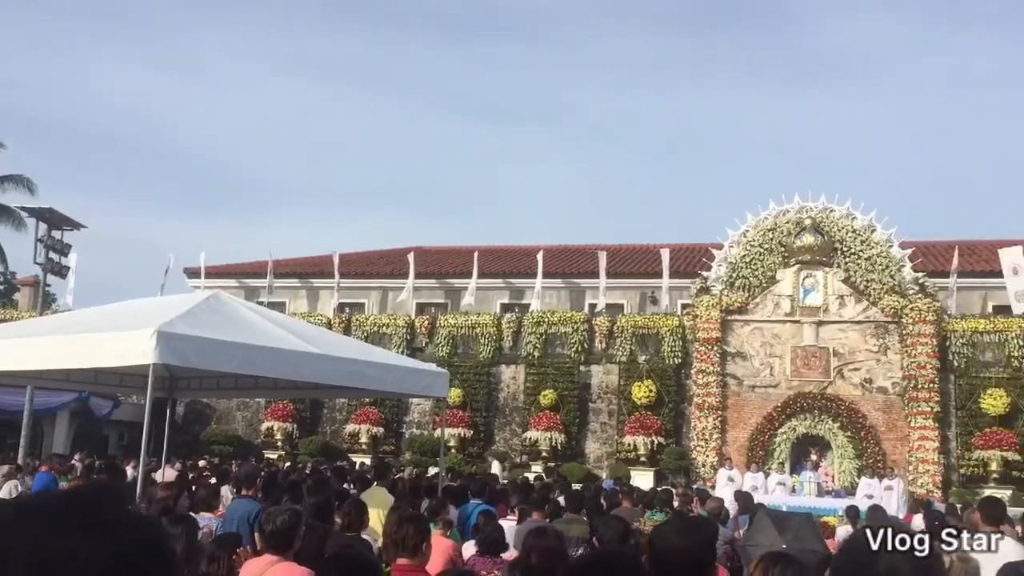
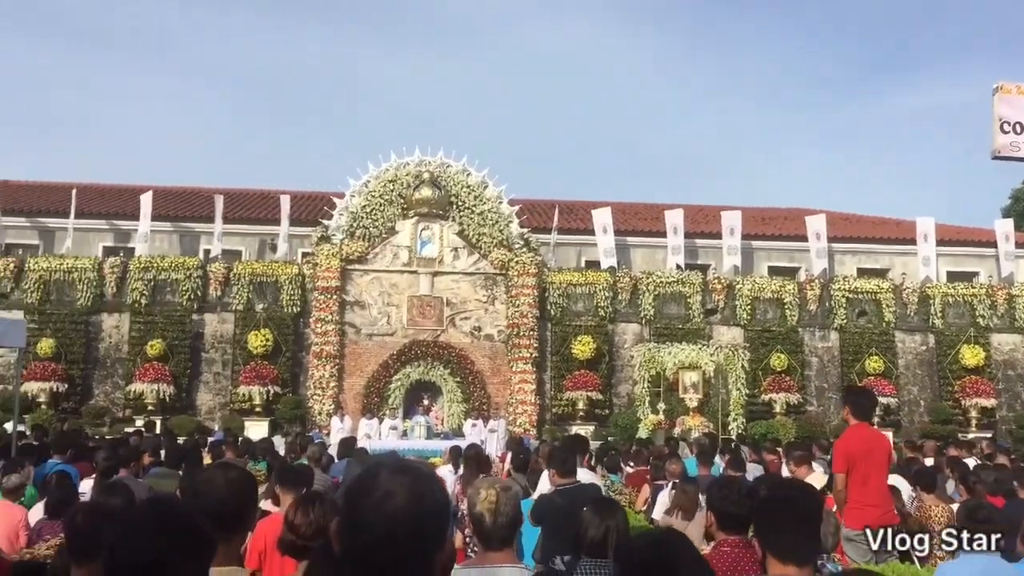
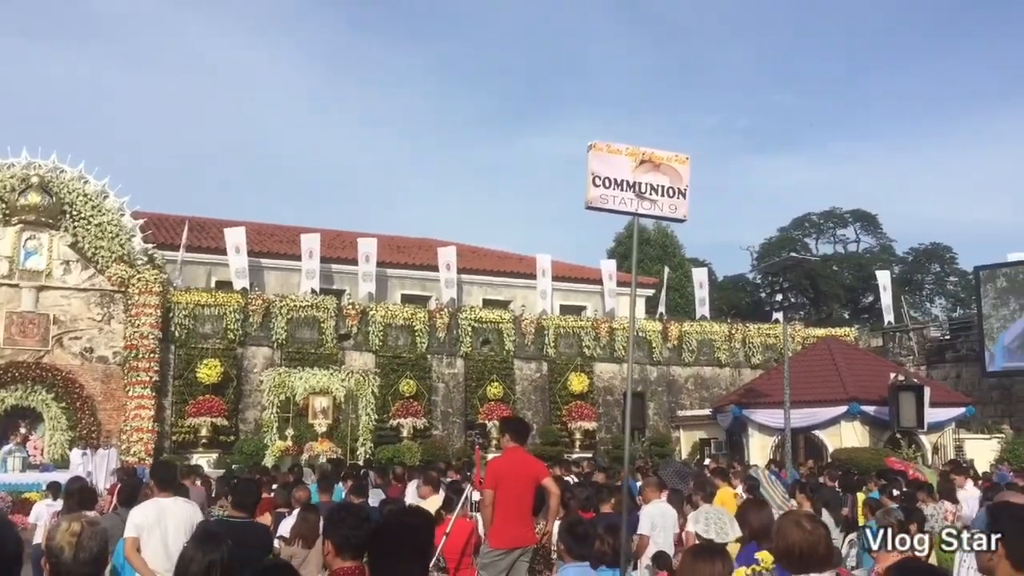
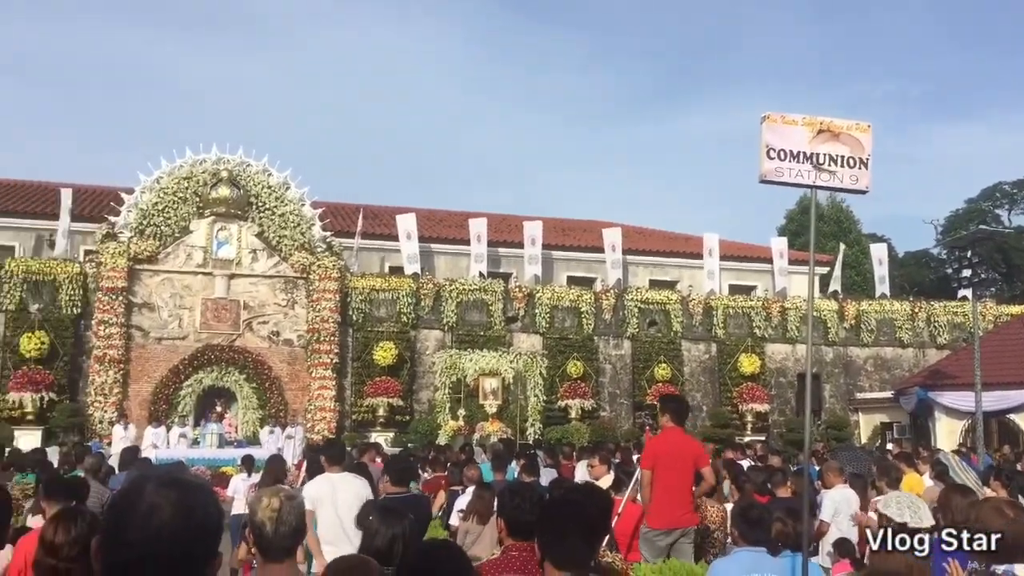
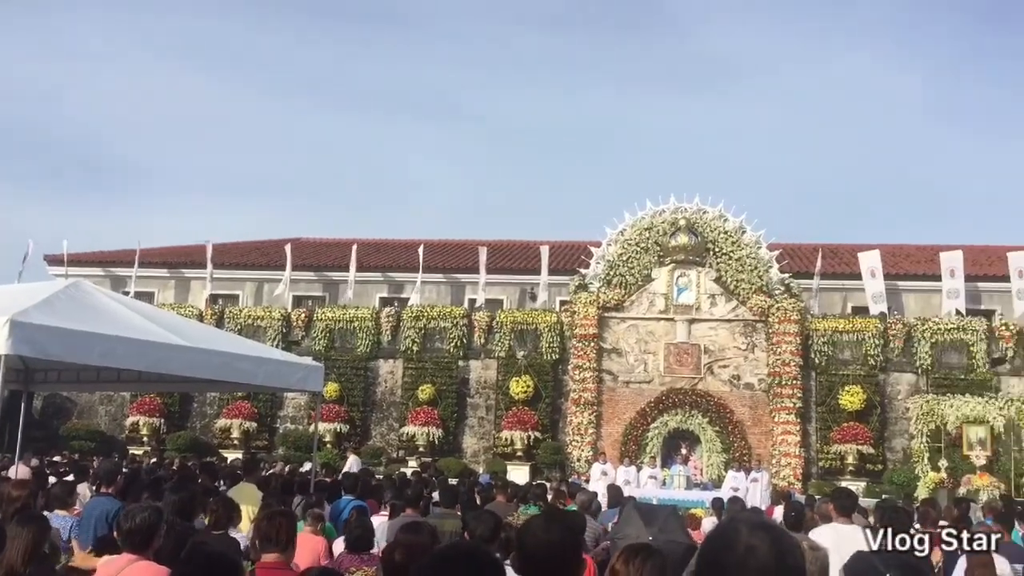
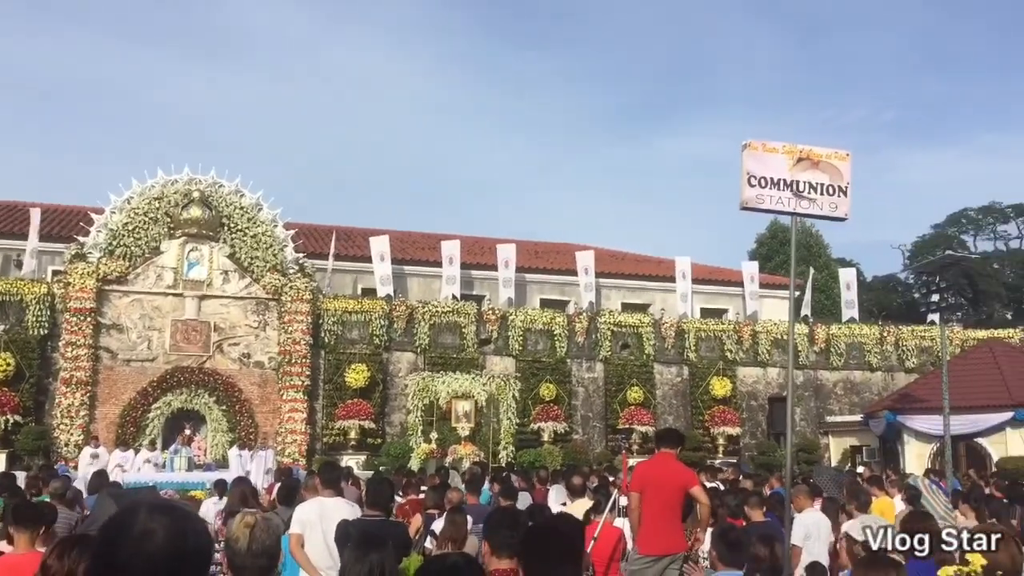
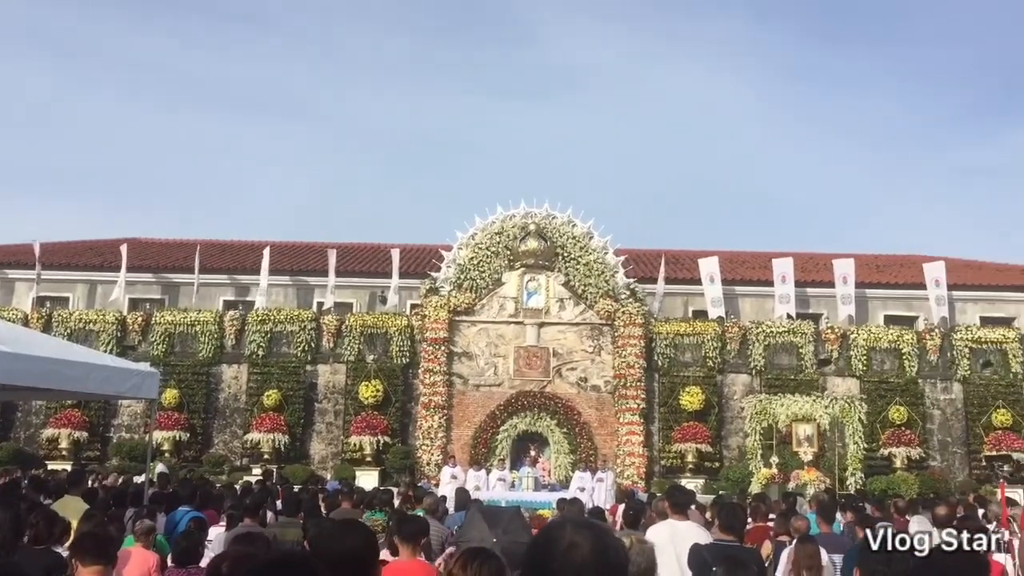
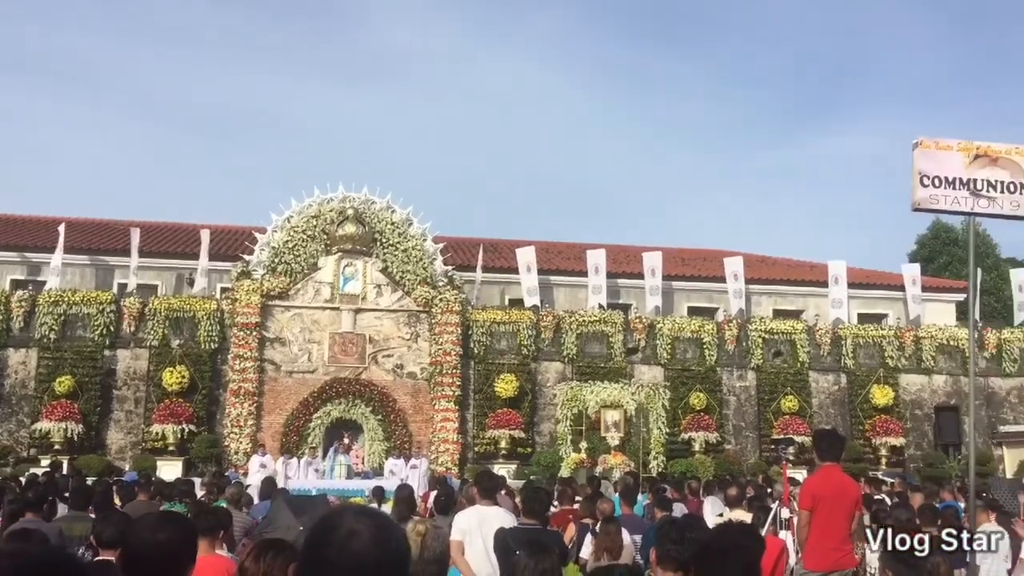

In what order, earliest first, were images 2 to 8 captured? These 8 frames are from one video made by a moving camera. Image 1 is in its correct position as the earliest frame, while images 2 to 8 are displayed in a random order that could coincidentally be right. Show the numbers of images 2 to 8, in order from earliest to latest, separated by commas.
5, 7, 8, 6, 3, 4, 2
